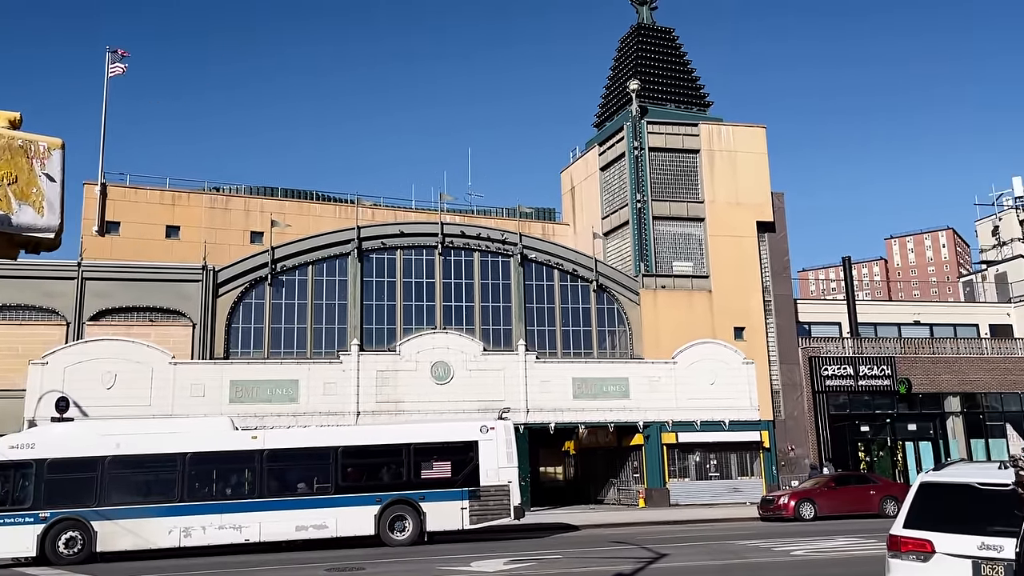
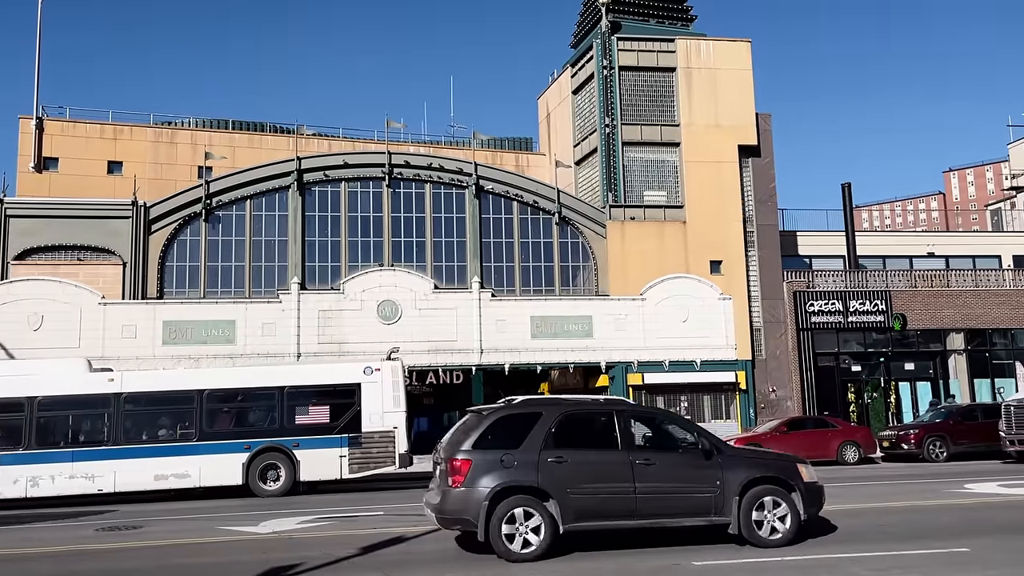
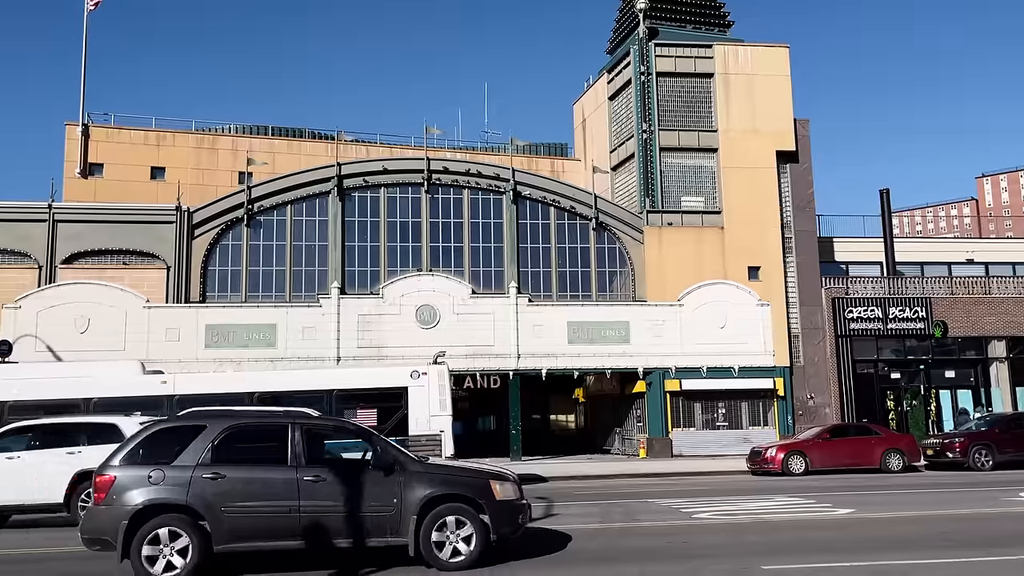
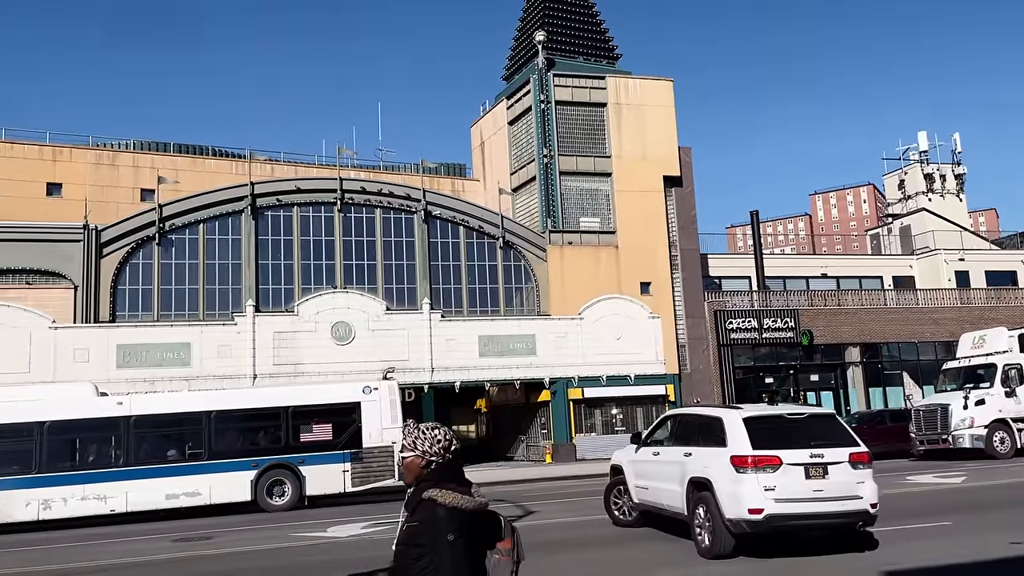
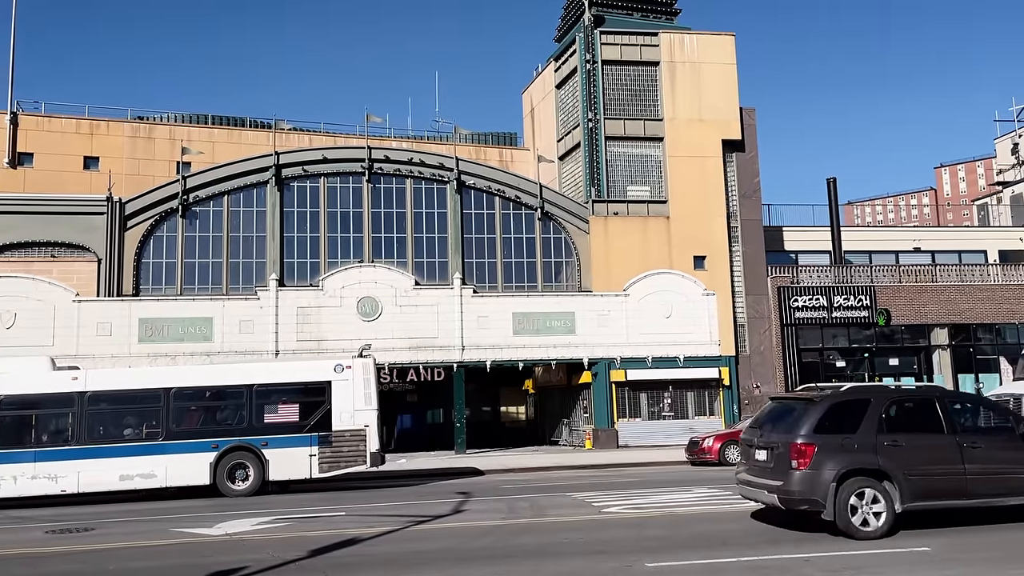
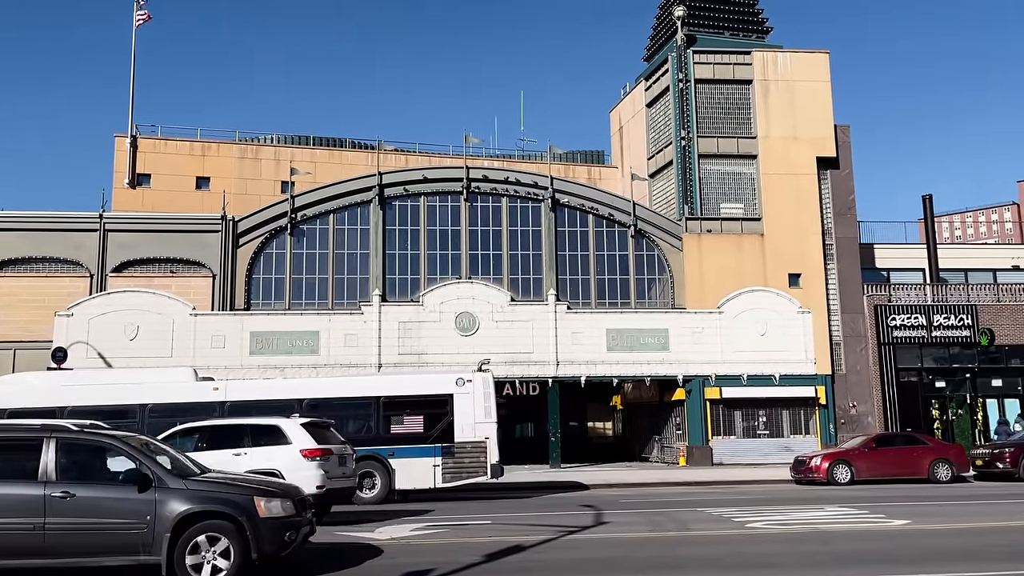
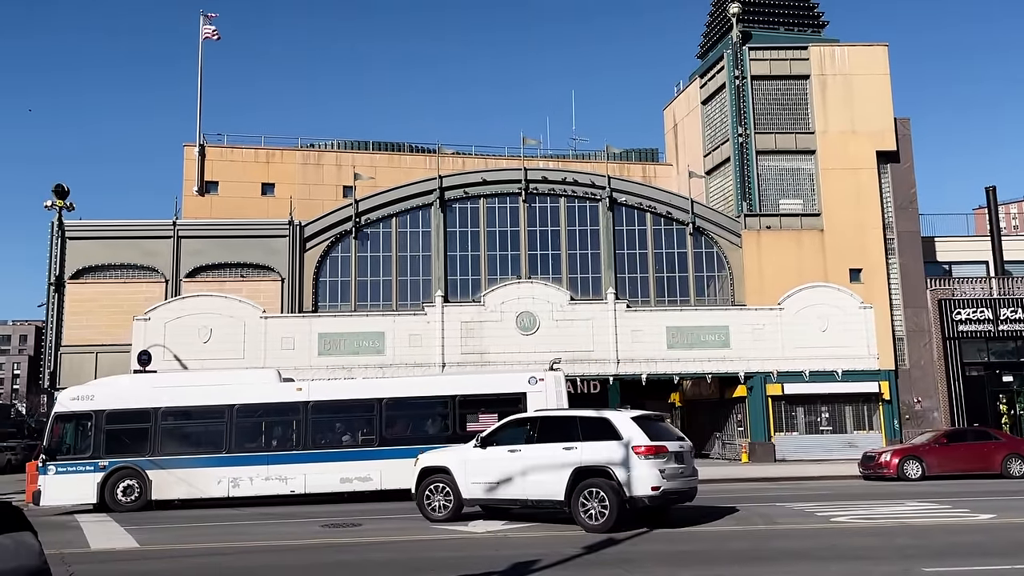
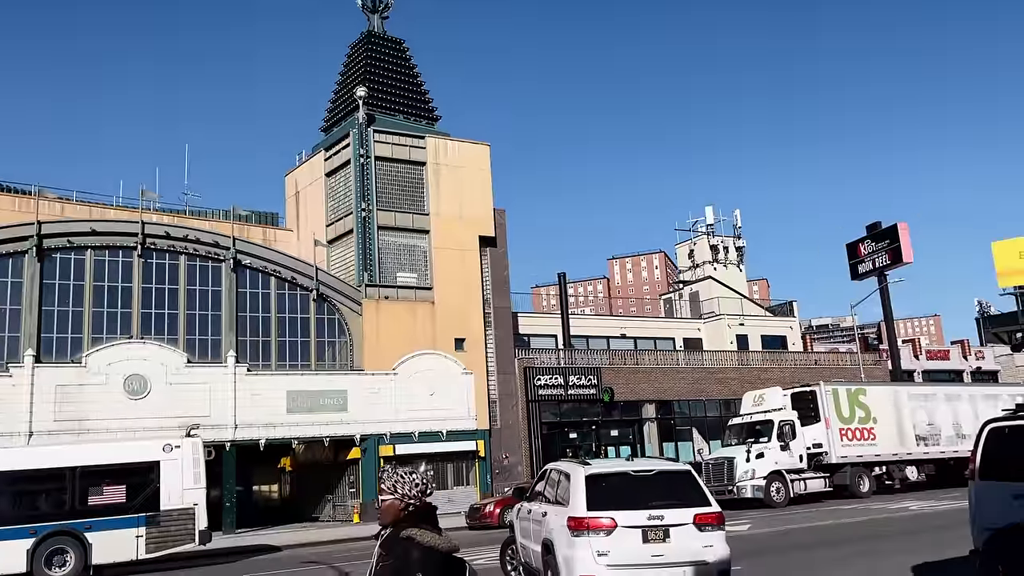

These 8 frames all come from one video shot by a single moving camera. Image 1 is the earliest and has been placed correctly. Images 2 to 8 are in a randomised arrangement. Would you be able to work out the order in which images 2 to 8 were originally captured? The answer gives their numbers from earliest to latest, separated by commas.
8, 4, 7, 6, 3, 2, 5
